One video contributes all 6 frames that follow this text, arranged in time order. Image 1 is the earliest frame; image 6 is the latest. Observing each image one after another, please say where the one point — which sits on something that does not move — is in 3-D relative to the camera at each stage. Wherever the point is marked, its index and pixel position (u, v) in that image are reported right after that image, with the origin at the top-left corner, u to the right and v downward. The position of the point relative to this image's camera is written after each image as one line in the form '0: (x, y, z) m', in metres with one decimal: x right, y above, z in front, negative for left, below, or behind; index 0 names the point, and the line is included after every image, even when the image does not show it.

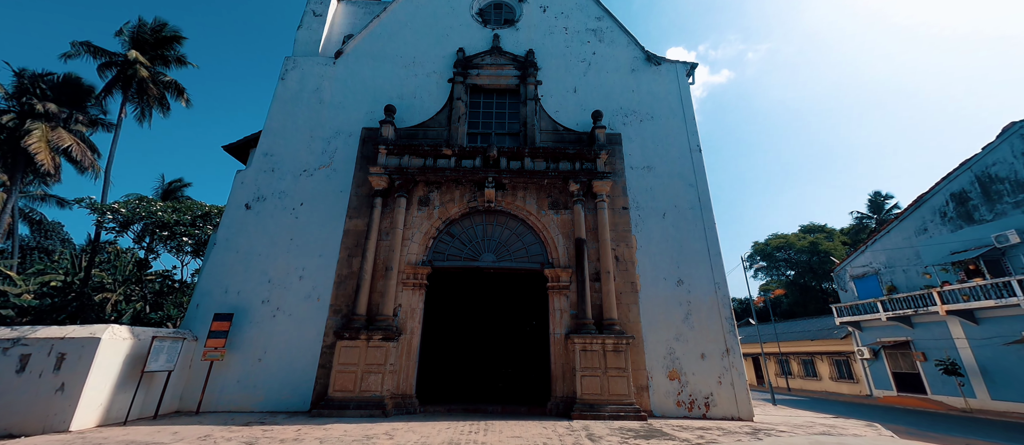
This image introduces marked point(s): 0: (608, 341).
0: (+2.2, -2.7, +8.9) m
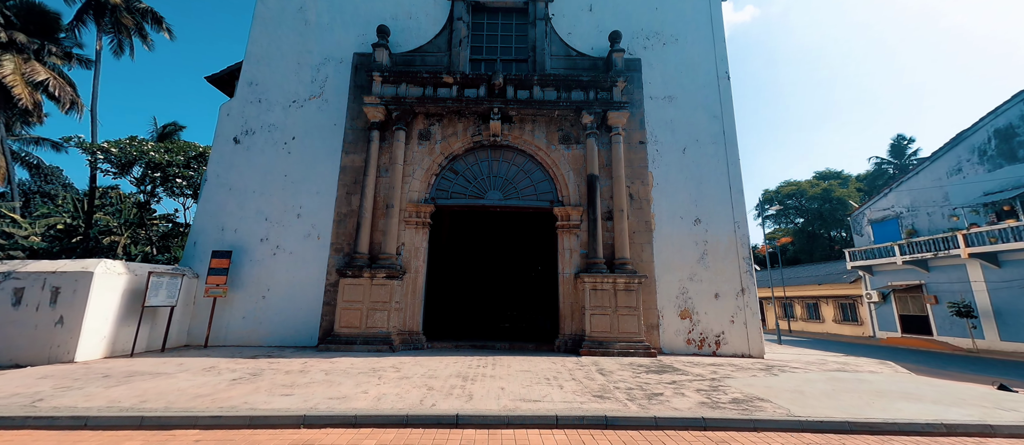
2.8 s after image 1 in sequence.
0: (+2.4, -1.3, +8.5) m
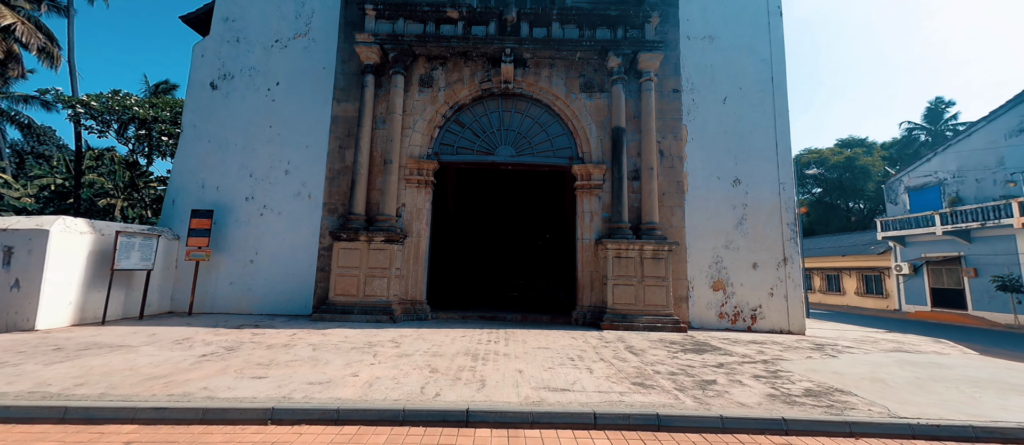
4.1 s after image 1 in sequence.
0: (+2.6, -0.5, +7.6) m
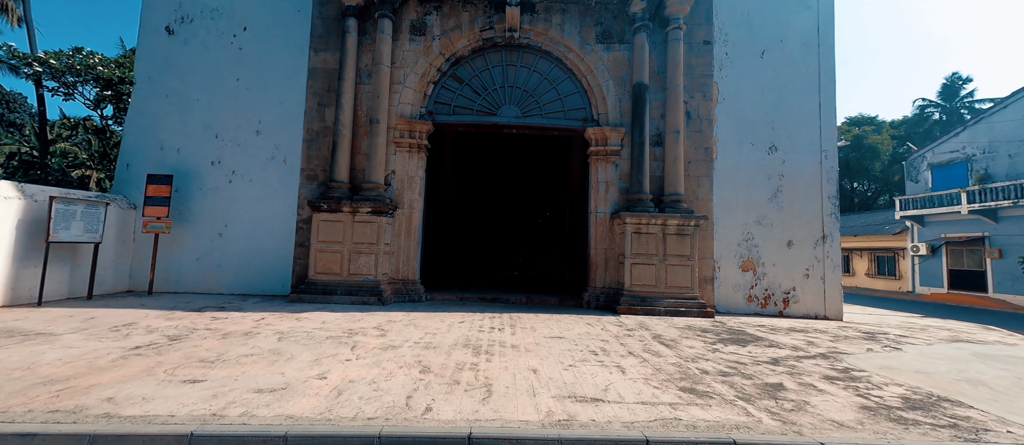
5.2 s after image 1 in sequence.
0: (+2.7, 0.0, +6.6) m
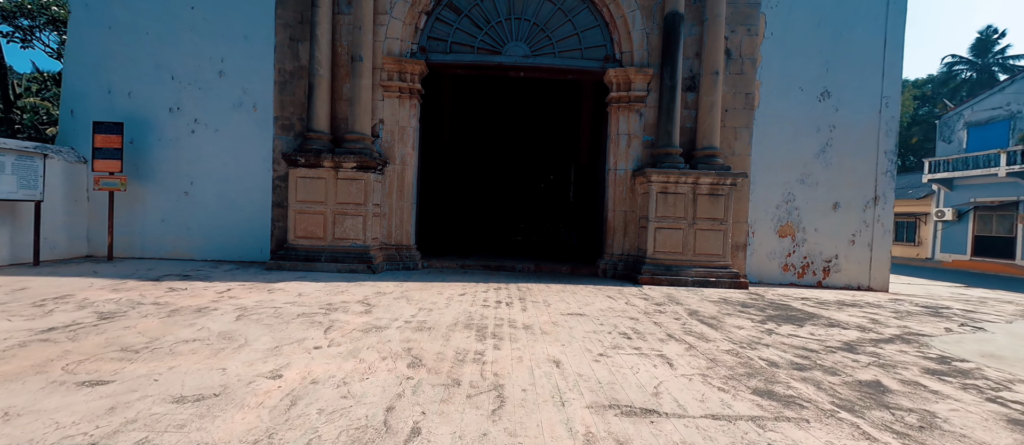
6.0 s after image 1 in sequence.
0: (+2.8, +0.6, +5.7) m
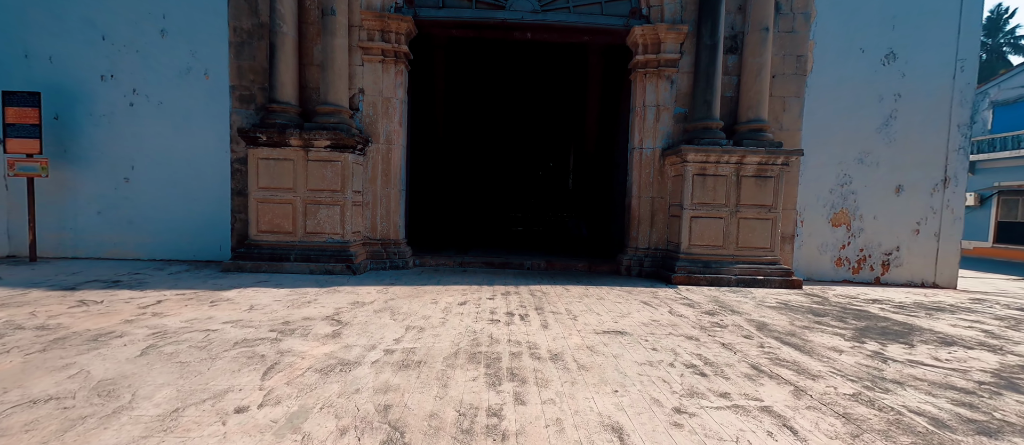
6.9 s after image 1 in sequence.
0: (+2.9, +0.8, +4.8) m
